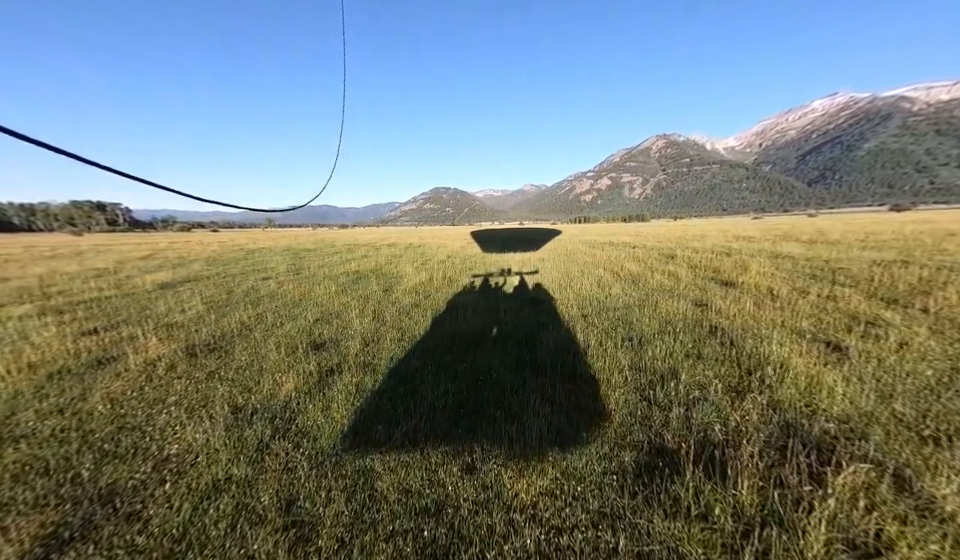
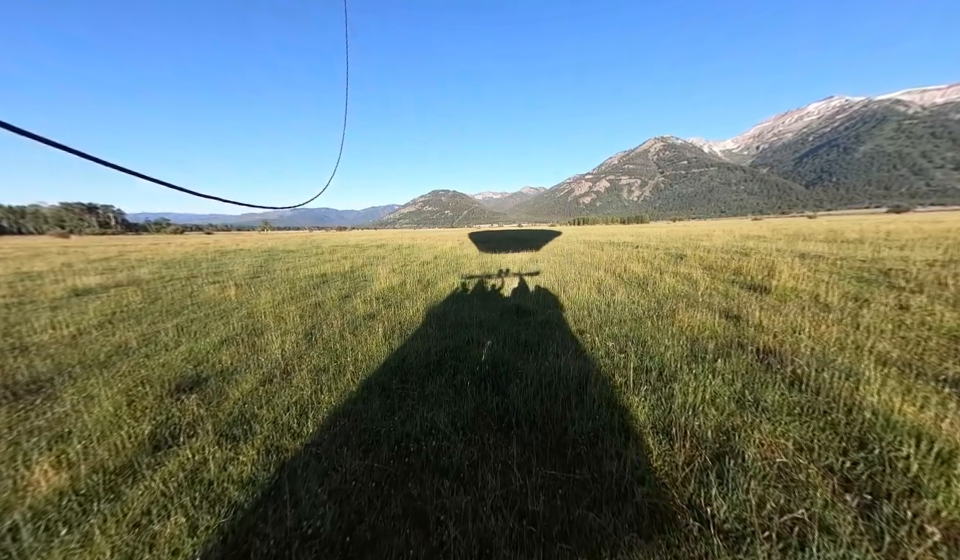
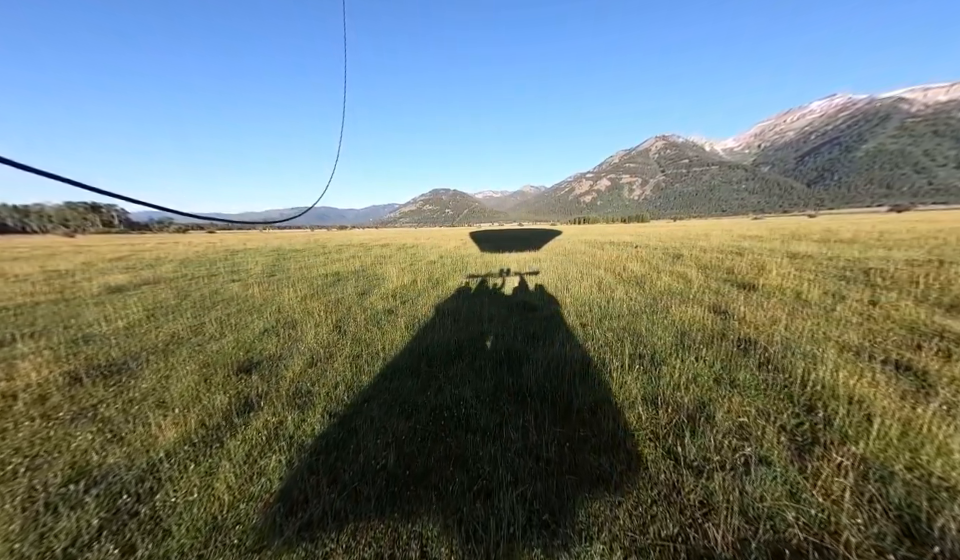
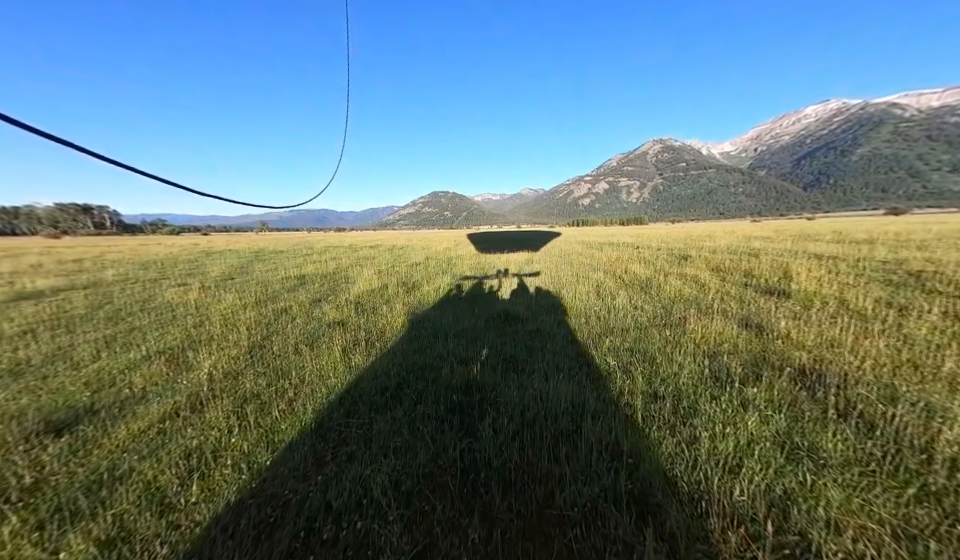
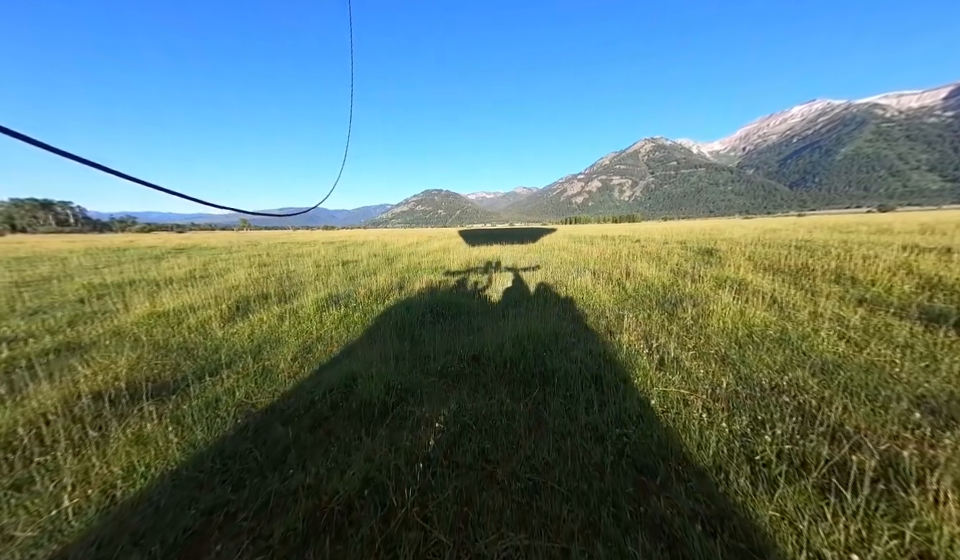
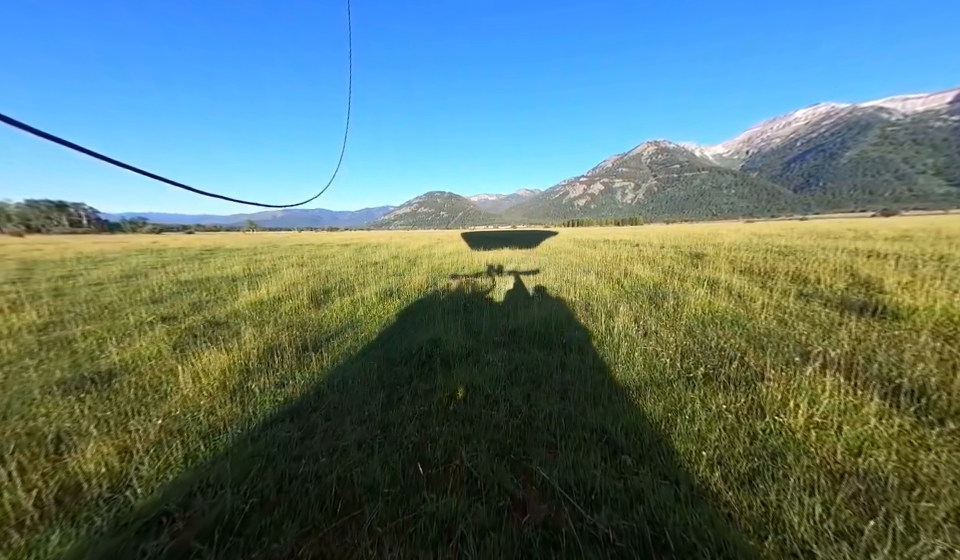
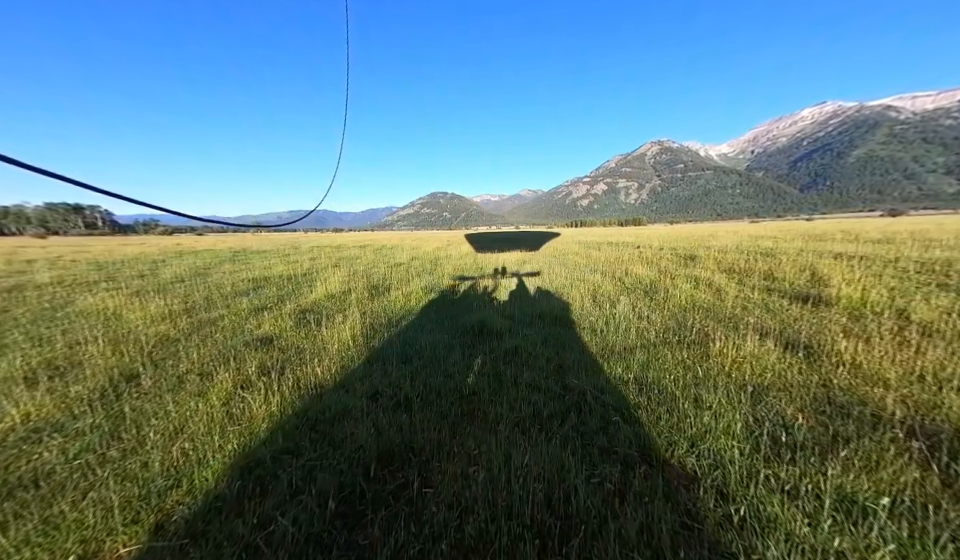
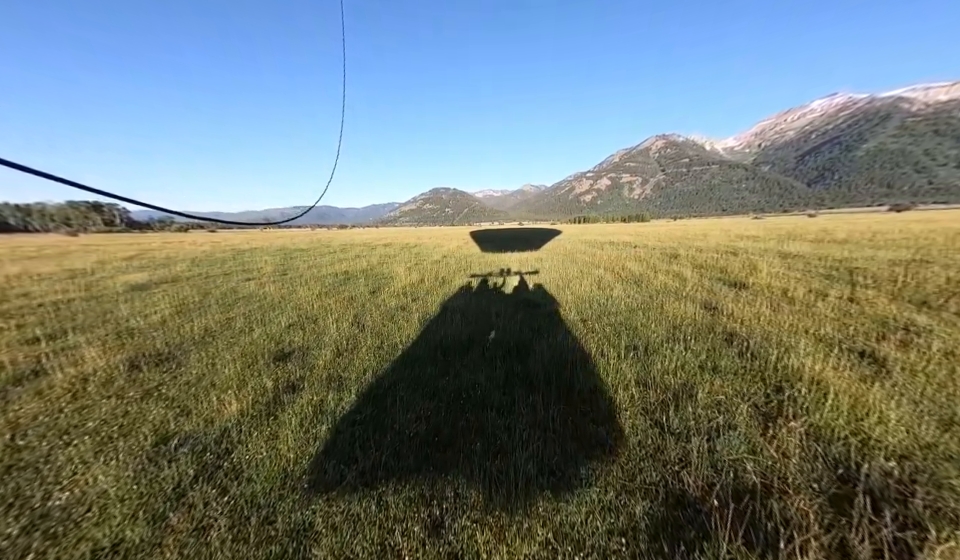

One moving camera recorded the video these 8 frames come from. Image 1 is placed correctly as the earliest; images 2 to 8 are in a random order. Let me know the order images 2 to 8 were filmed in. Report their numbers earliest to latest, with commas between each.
8, 3, 2, 4, 7, 6, 5
